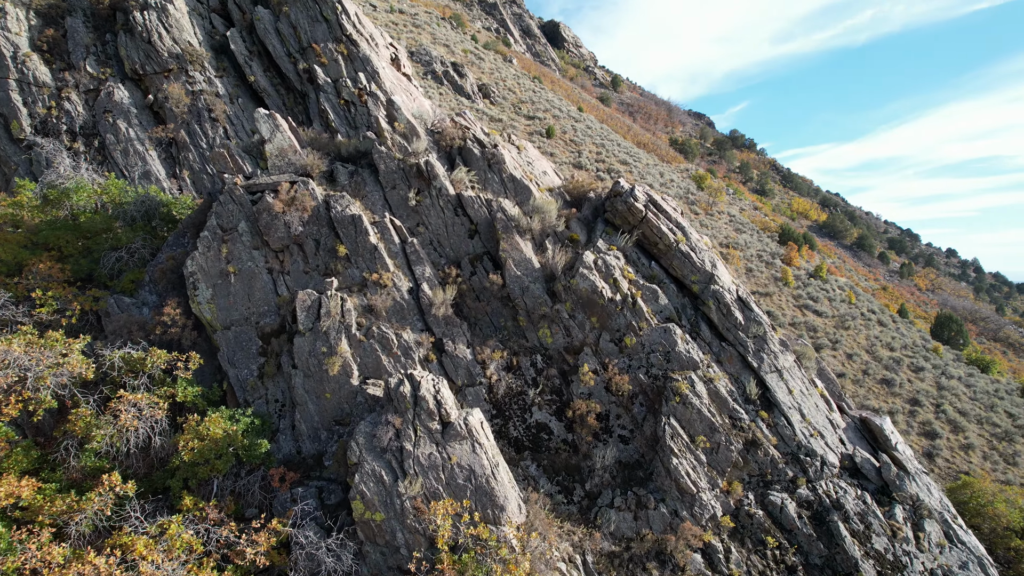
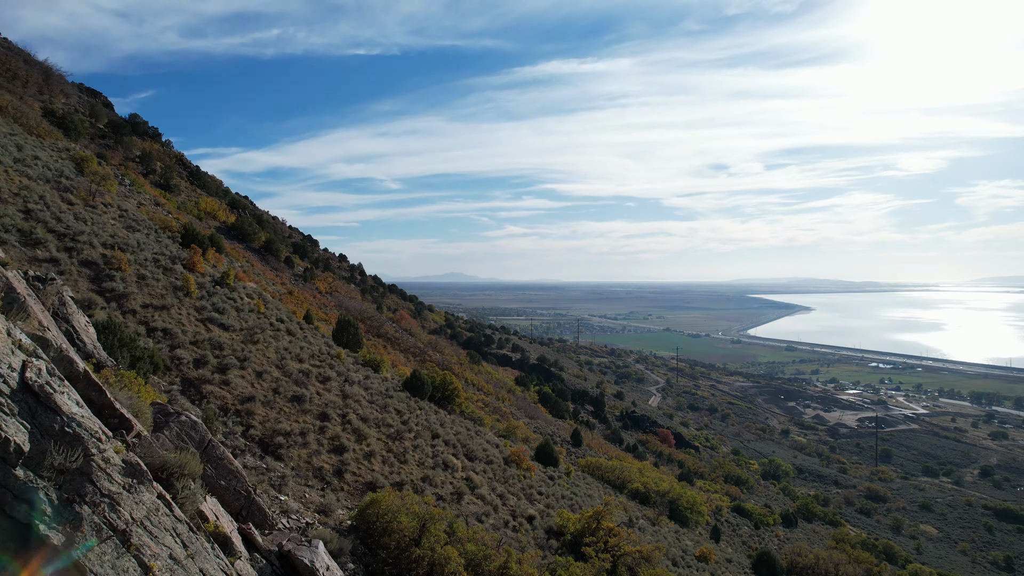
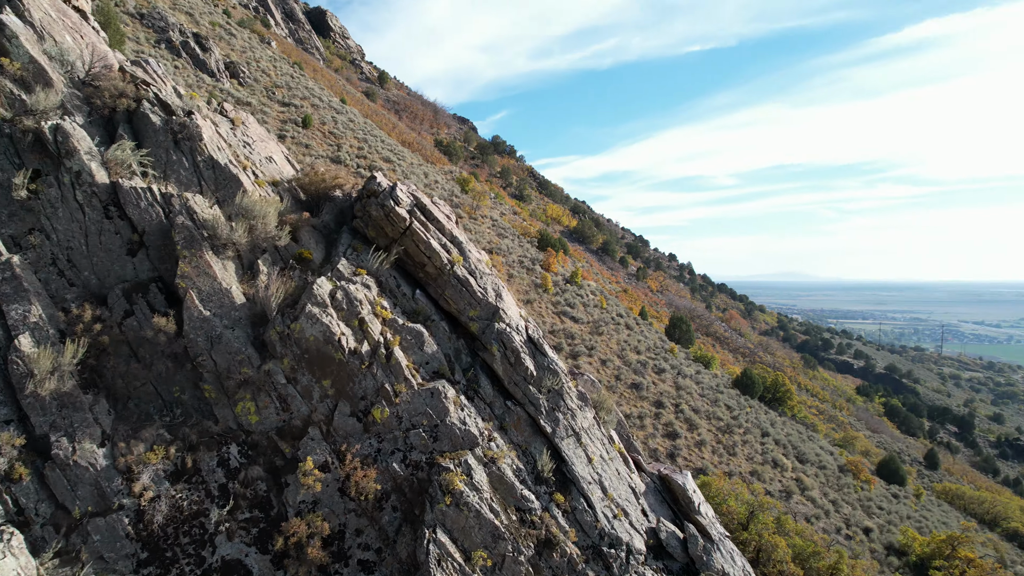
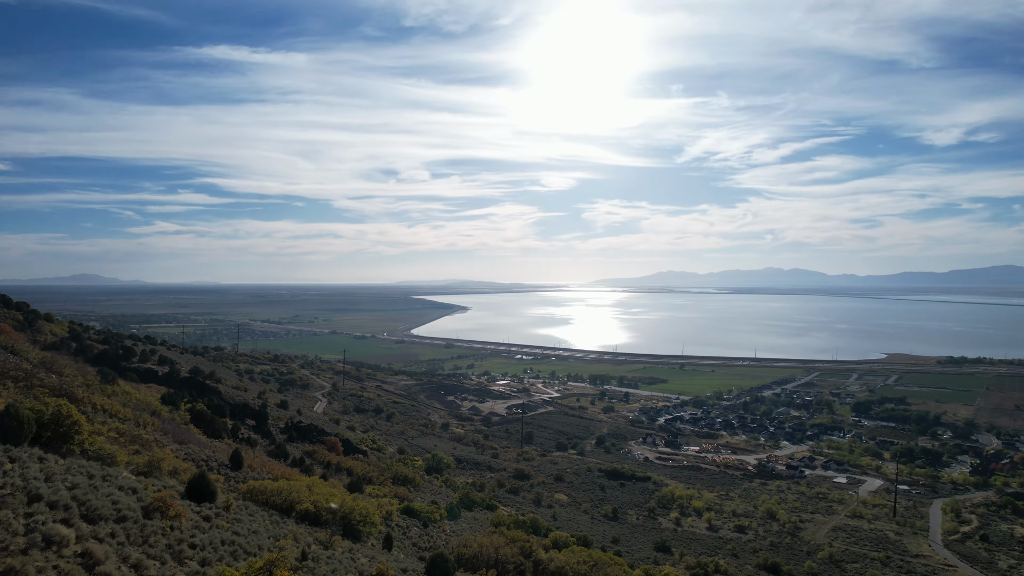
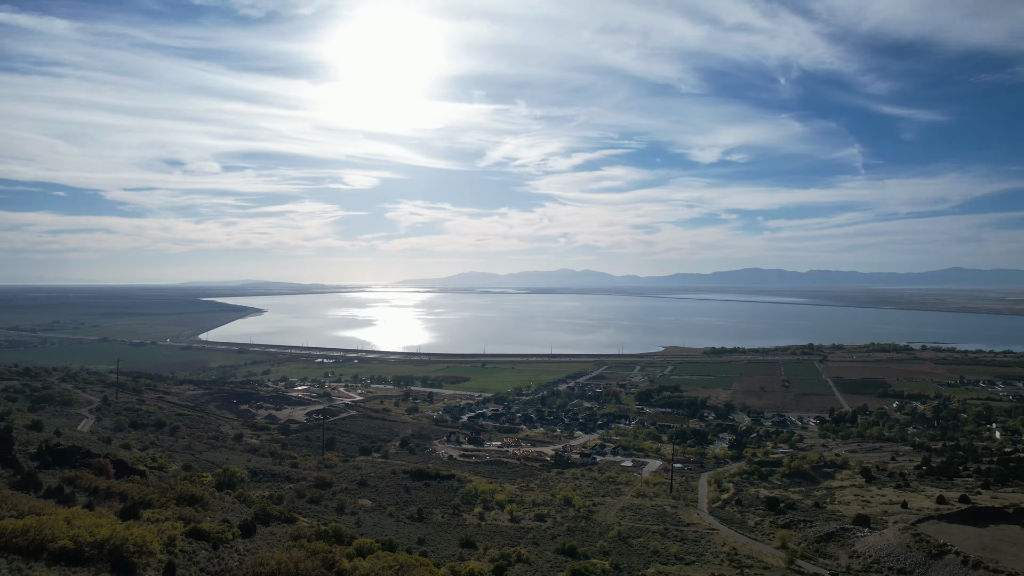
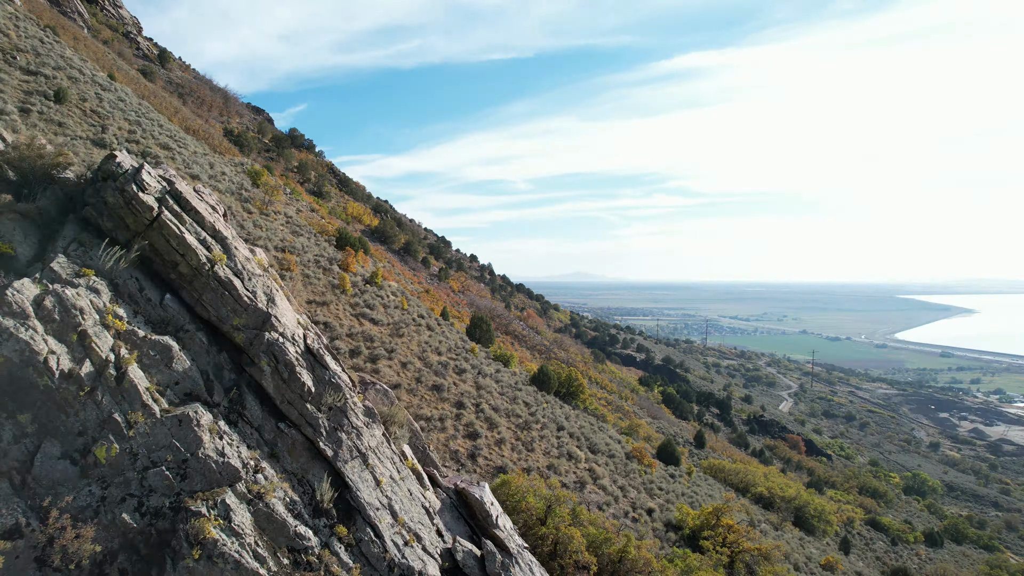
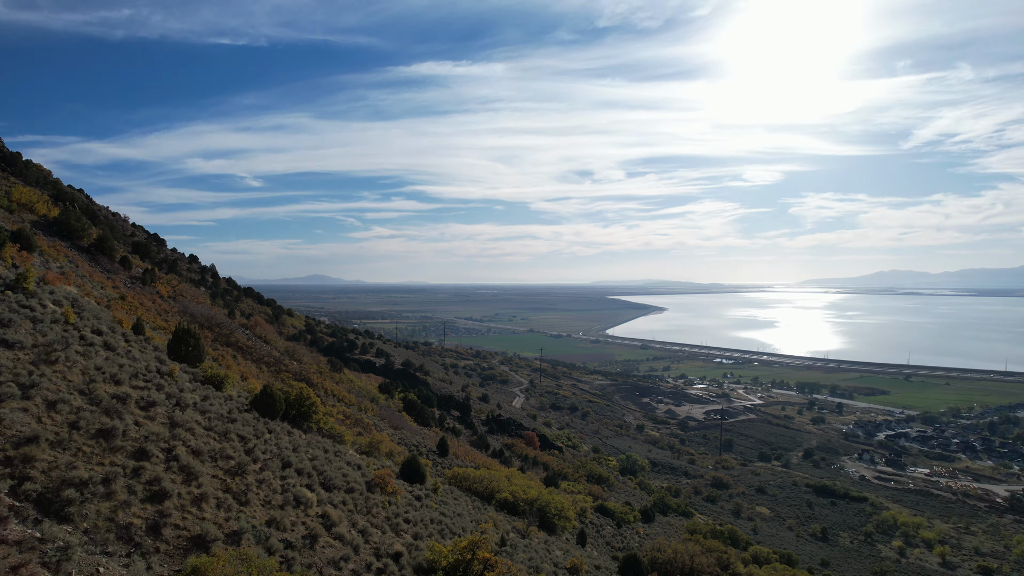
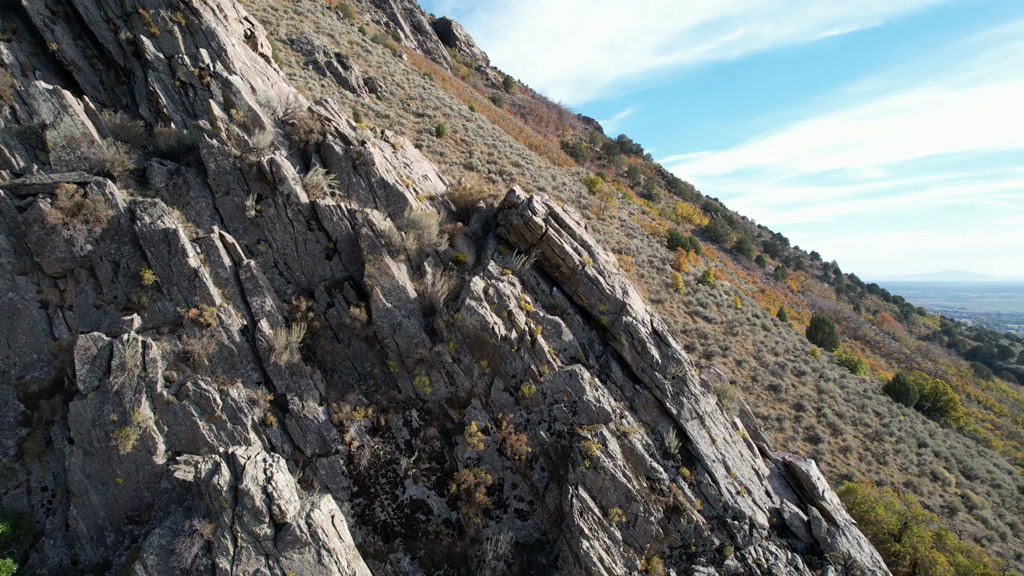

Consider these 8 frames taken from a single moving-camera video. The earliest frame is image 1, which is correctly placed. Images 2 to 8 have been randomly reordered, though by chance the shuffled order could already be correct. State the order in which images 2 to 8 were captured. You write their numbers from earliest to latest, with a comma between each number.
8, 3, 6, 2, 7, 4, 5
